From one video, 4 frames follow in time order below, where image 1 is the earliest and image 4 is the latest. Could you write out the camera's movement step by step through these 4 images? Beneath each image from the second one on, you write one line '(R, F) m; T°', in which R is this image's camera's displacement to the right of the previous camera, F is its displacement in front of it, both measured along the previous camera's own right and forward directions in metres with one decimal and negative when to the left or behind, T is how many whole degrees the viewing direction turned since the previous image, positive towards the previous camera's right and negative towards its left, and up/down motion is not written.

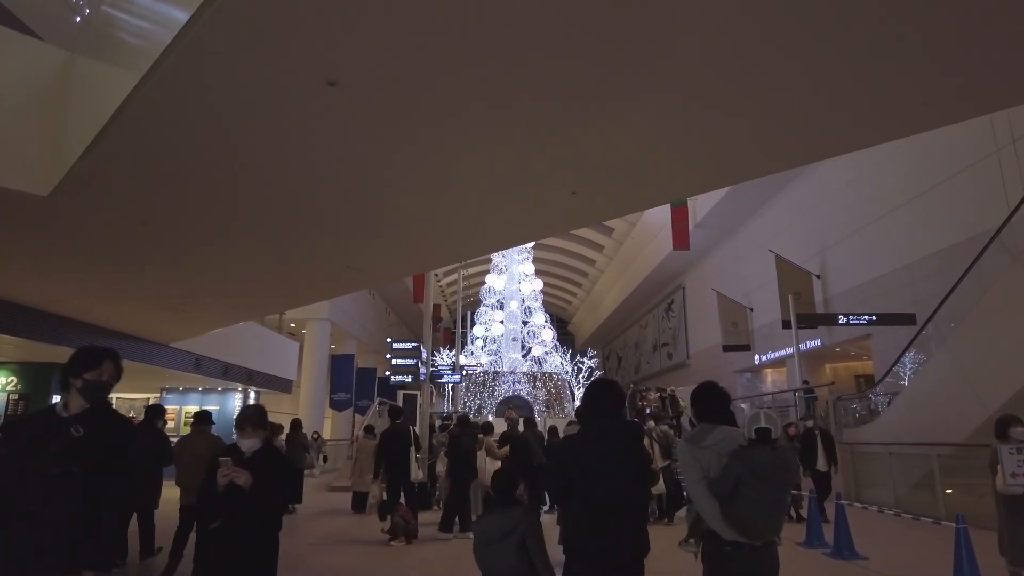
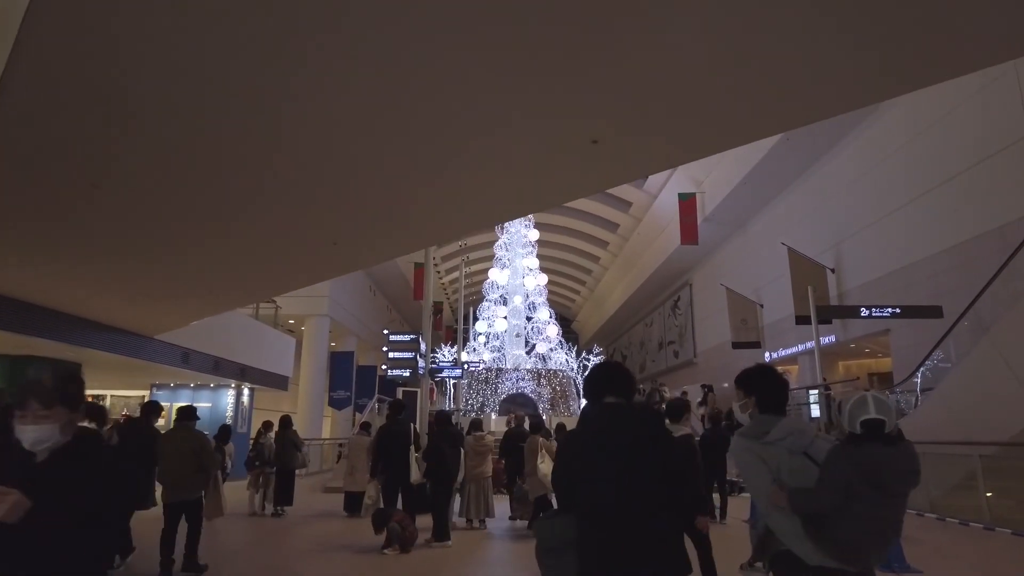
(0.0, +0.5) m; 0°
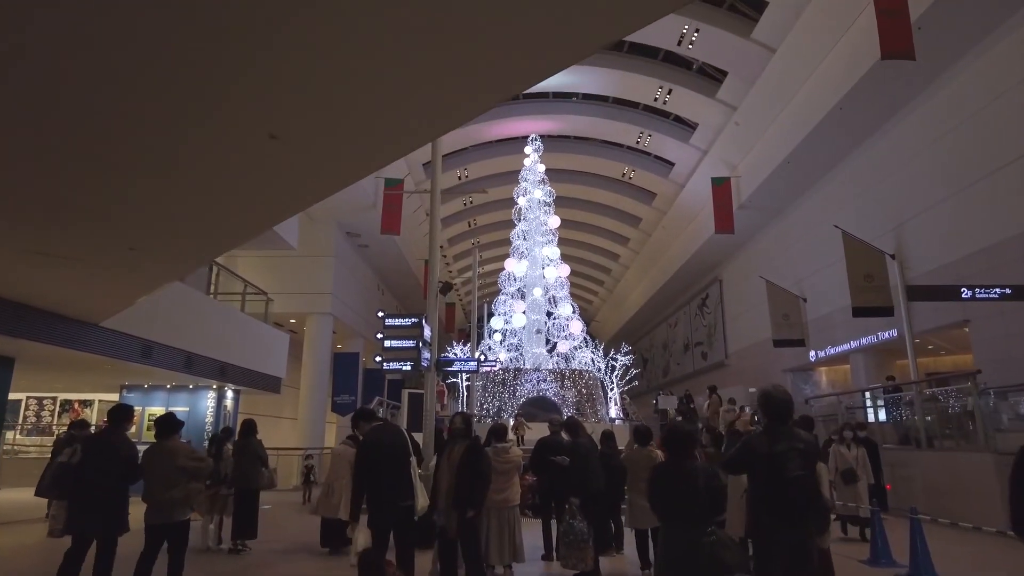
(-0.1, +1.5) m; -1°
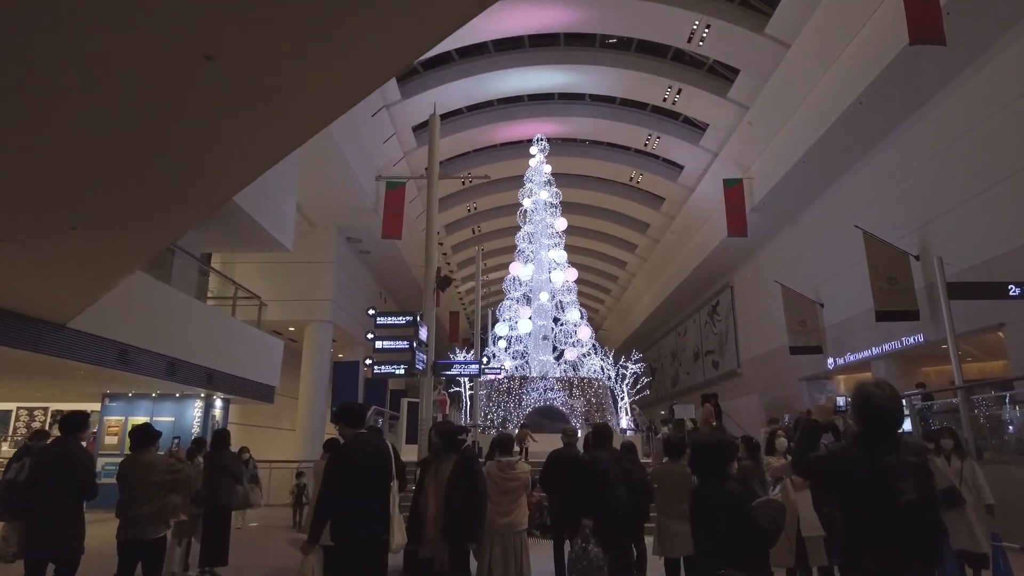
(0.0, +0.6) m; 0°
